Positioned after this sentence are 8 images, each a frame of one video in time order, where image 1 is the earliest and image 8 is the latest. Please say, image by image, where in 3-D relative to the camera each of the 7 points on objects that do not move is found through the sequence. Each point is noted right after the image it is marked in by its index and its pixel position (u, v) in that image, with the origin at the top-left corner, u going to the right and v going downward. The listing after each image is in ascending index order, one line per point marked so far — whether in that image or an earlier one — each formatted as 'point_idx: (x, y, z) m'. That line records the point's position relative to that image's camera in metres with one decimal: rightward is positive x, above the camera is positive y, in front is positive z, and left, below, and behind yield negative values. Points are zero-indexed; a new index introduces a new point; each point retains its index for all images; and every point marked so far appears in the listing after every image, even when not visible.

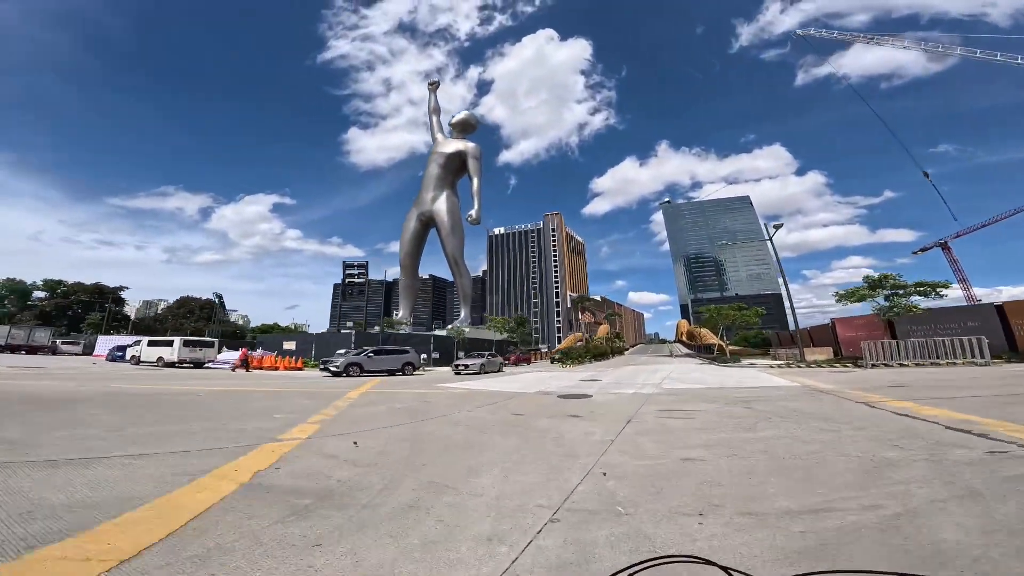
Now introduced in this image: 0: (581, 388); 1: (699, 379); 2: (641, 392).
0: (+2.9, -4.1, +18.6) m
1: (+7.9, -3.8, +19.1) m
2: (+4.6, -3.6, +16.1) m
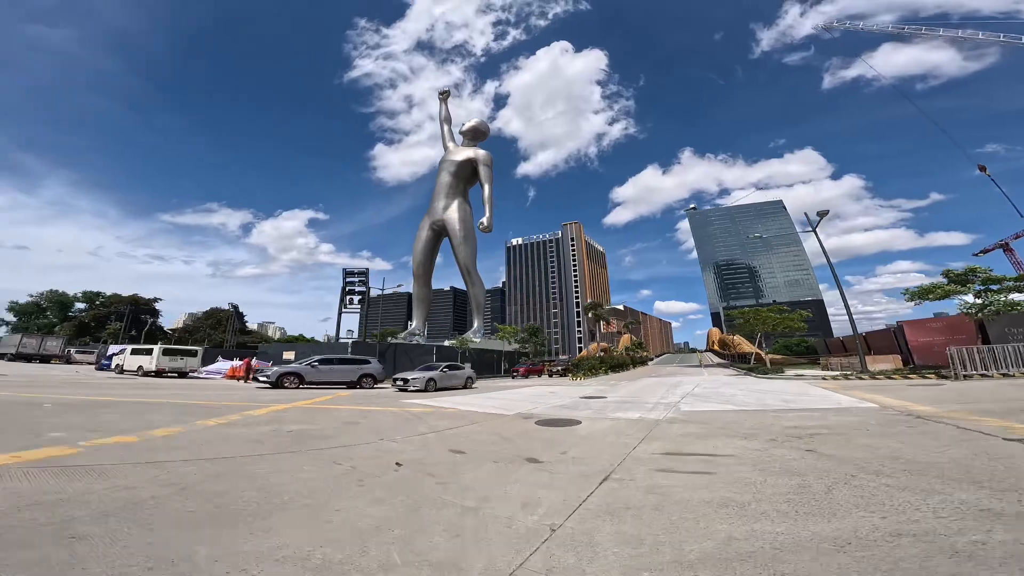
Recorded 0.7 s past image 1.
0: (+2.1, -3.9, +14.6) m
1: (+7.2, -3.5, +14.9) m
2: (+3.7, -3.3, +12.0) m
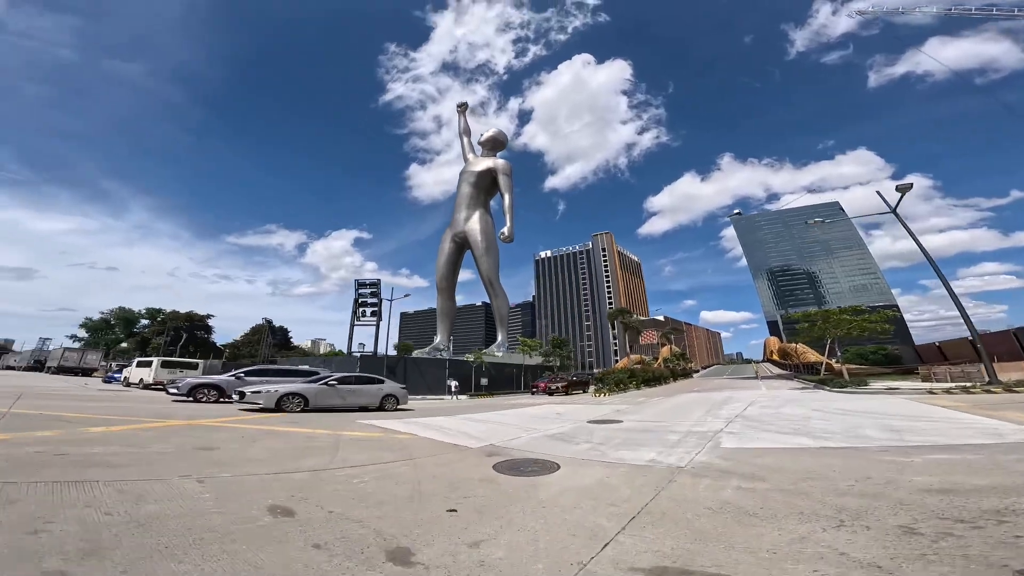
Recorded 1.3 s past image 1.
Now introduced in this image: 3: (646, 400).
0: (+1.5, -3.5, +10.7) m
1: (+6.5, -3.1, +10.5) m
2: (+2.8, -2.9, +8.0) m
3: (+5.8, -4.8, +19.0) m
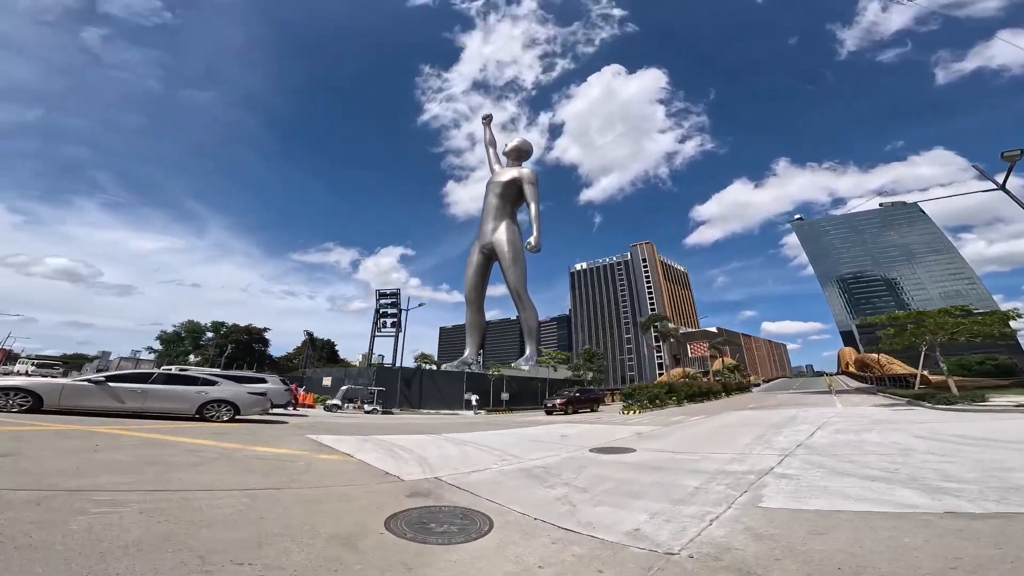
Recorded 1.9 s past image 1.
0: (+0.8, -3.2, +7.8) m
1: (+5.8, -2.7, +7.1) m
2: (+1.8, -2.4, +5.0) m
3: (+6.0, -4.6, +15.6) m
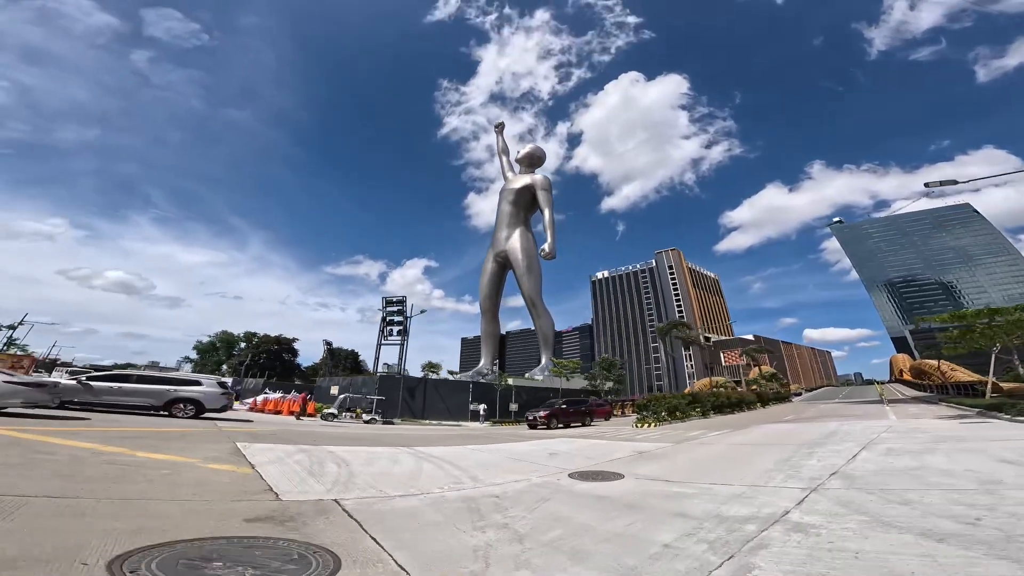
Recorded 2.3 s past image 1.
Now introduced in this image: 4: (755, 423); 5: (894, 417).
0: (0.0, -2.9, +6.1) m
1: (+4.9, -2.3, +5.1) m
2: (+0.8, -2.1, +3.3) m
3: (+5.7, -4.5, +13.5) m
4: (+10.7, -6.0, +19.6) m
5: (+13.5, -4.6, +15.8) m
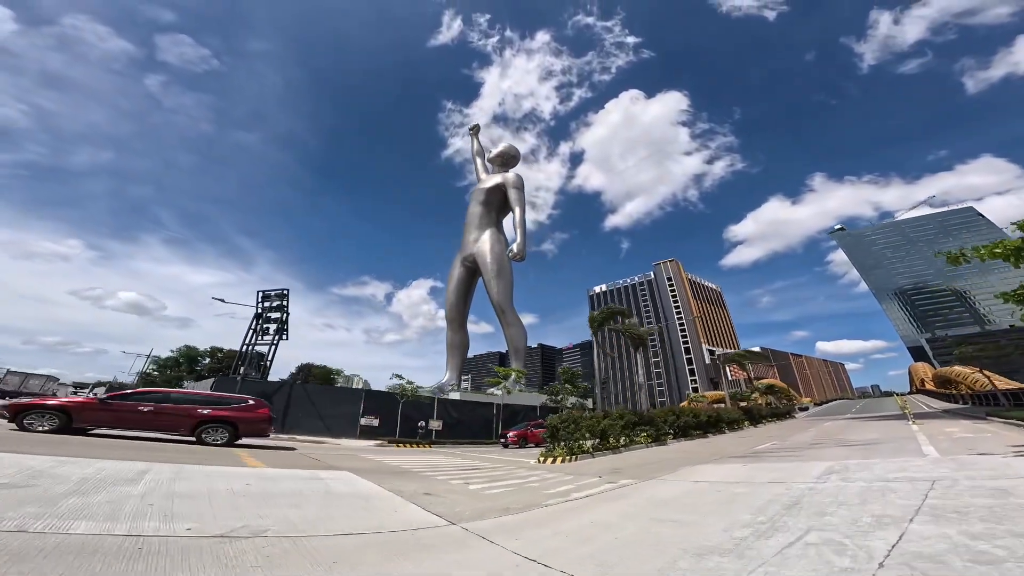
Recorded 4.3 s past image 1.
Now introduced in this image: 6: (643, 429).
0: (-5.2, -1.5, -0.2) m
1: (-0.3, -0.8, -1.3) m
2: (-4.5, -0.5, -3.0) m
3: (+0.5, -3.3, +7.0) m
4: (+5.7, -4.9, +13.0) m
5: (+8.4, -3.4, +9.2) m
6: (+5.7, -6.0, +19.1) m
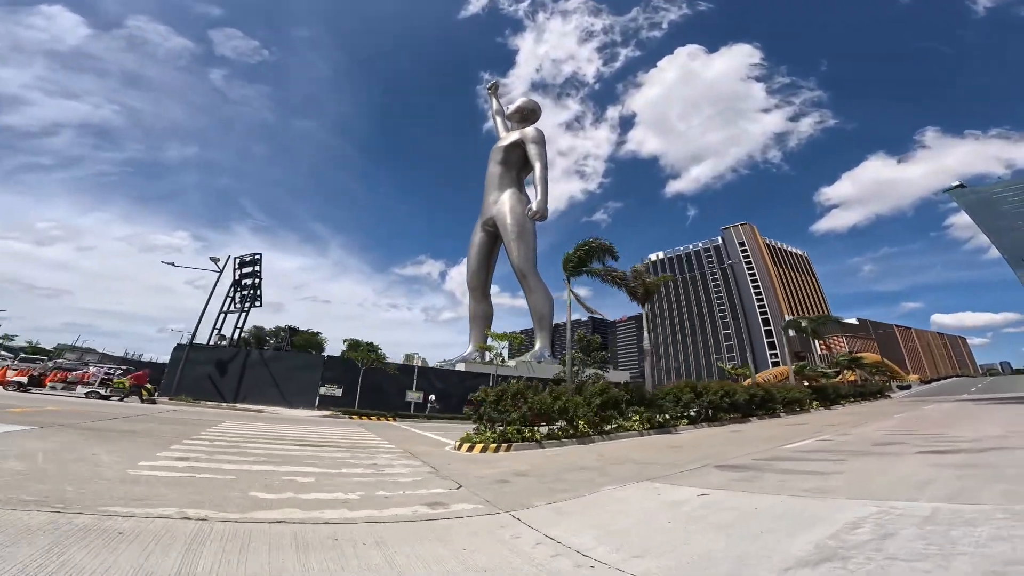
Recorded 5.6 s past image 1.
0: (-9.5, -0.8, -3.2) m
1: (-4.9, 0.0, -5.0) m
2: (-9.2, +0.1, -6.1) m
3: (-2.7, -2.0, +3.2) m
4: (+3.3, -3.3, +8.4) m
5: (+5.4, -1.9, +4.1) m
6: (+4.3, -4.0, +14.5) m
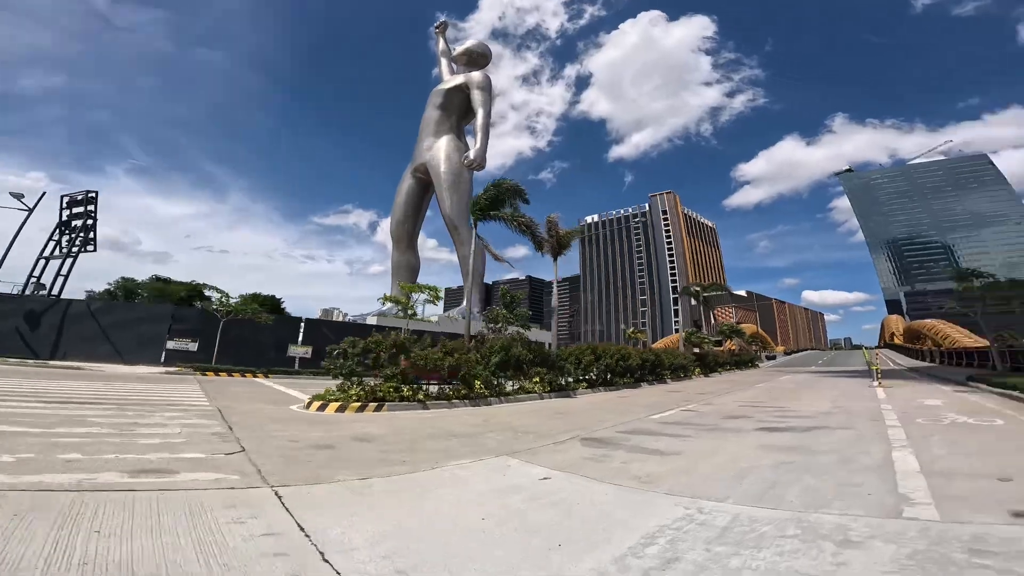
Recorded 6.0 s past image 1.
0: (-9.8, -0.8, -5.6) m
1: (-4.9, -0.5, -6.7) m
2: (-9.0, -0.3, -8.5) m
3: (-4.3, -1.7, +1.9) m
4: (+0.7, -2.7, +8.2) m
5: (+3.6, -1.9, +4.3) m
6: (+0.6, -2.9, +14.4) m
